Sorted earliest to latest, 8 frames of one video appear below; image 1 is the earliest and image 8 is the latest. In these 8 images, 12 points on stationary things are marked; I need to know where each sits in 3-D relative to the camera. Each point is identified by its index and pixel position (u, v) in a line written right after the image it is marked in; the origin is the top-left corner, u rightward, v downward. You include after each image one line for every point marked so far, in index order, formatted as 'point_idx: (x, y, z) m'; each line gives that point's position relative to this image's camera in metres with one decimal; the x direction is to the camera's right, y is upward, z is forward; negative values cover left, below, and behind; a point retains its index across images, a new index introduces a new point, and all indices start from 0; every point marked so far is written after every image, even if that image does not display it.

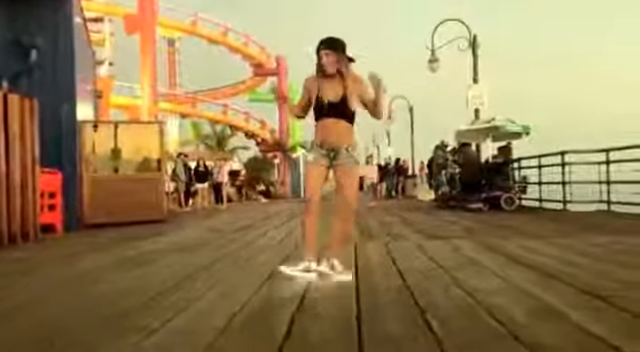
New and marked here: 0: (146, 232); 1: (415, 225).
0: (-5.0, -1.6, +13.0) m
1: (+3.0, -1.4, +13.0) m
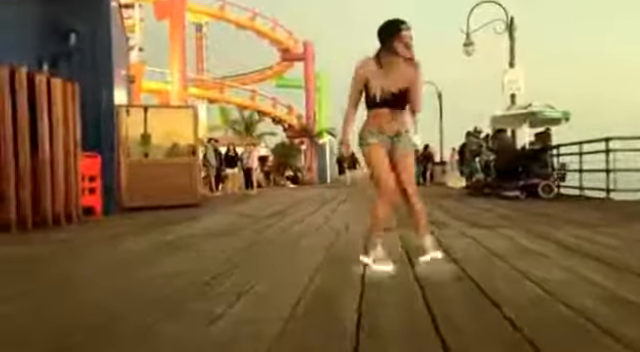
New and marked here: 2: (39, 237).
0: (-4.1, -1.2, +13.2) m
1: (+3.9, -1.1, +12.8) m
2: (-5.6, -1.2, +9.1) m
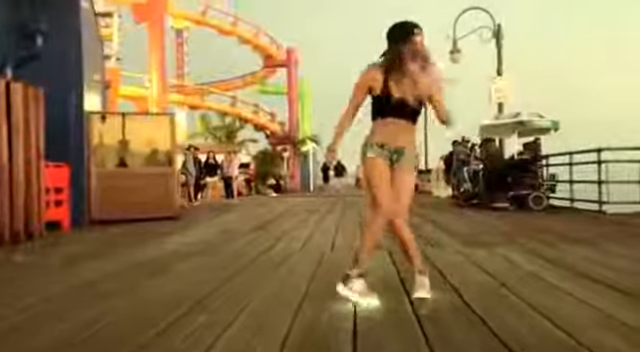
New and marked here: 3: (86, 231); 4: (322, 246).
0: (-4.5, -1.5, +12.4) m
1: (+3.5, -1.4, +12.3) m
2: (-5.9, -1.5, +8.2) m
3: (-6.2, -1.5, +11.8) m
4: (+0.1, -1.4, +9.1) m
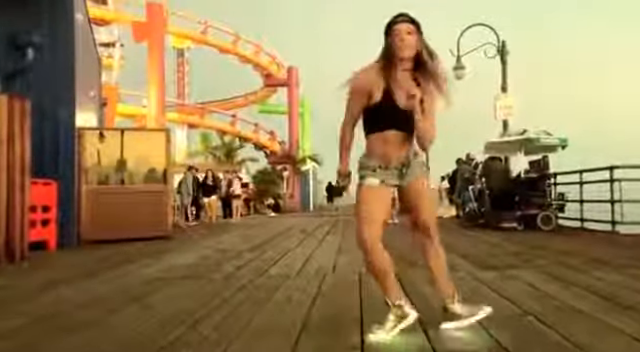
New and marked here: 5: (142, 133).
0: (-4.5, -2.0, +11.9) m
1: (+3.5, -1.8, +11.8) m
2: (-5.9, -1.8, +7.7) m
3: (-6.2, -1.9, +11.3) m
4: (+0.1, -1.7, +8.6) m
5: (-7.0, +1.7, +17.8) m
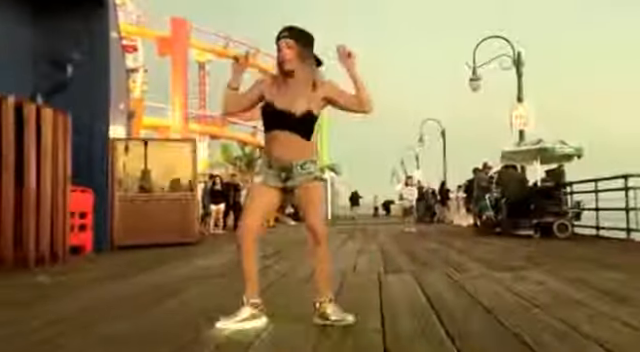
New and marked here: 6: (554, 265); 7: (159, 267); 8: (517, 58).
0: (-4.0, -2.2, +12.5) m
1: (+4.0, -2.1, +12.1) m
2: (-5.5, -1.9, +8.4) m
3: (-5.7, -2.1, +11.9) m
4: (+0.5, -1.9, +9.0) m
5: (-6.3, +1.3, +18.6) m
6: (+4.8, -1.9, +9.3) m
7: (-3.8, -2.1, +10.5) m
8: (+7.9, +4.7, +18.0) m
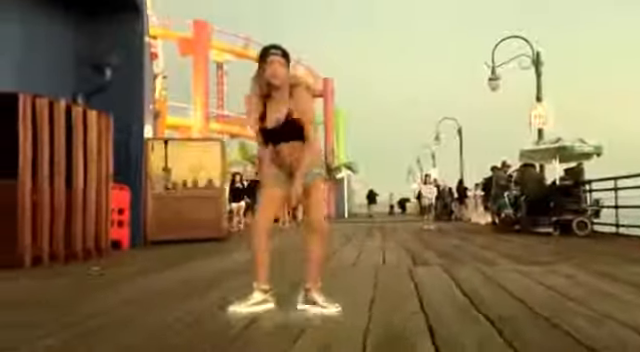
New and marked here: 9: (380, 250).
0: (-3.3, -2.1, +13.0) m
1: (+4.7, -2.0, +12.4) m
2: (-4.9, -1.8, +9.0) m
3: (-5.0, -2.1, +12.6) m
4: (+1.1, -1.8, +9.5) m
5: (-5.4, +1.4, +19.2) m
6: (+5.4, -1.8, +9.6) m
7: (-3.1, -2.1, +11.0) m
8: (+8.7, +4.8, +18.1) m
9: (+1.7, -2.1, +12.8) m
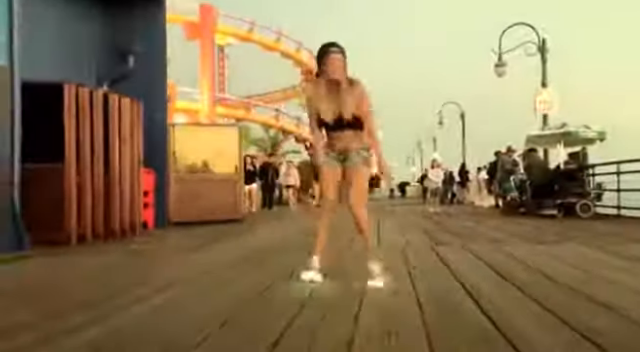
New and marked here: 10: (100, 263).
0: (-2.8, -1.7, +13.6) m
1: (+5.1, -1.6, +13.0) m
2: (-4.5, -1.5, +9.5) m
3: (-4.6, -1.6, +13.1) m
4: (+1.5, -1.5, +10.0) m
5: (-5.0, +2.1, +19.6) m
6: (+5.9, -1.5, +10.2) m
7: (-2.7, -1.7, +11.6) m
8: (+9.1, +5.4, +18.5) m
9: (+2.1, -1.6, +13.3) m
10: (-3.8, -1.5, +7.8) m
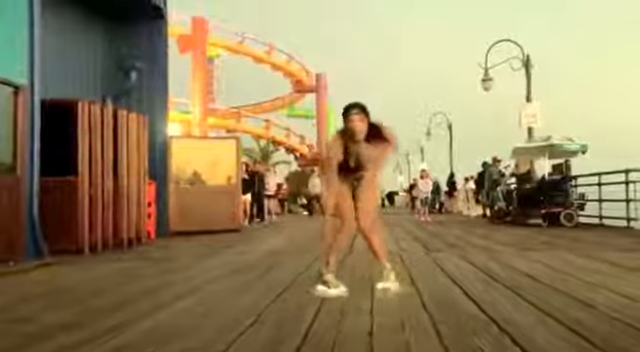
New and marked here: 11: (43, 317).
0: (-3.0, -2.0, +13.9) m
1: (+5.0, -1.9, +13.5) m
2: (-4.5, -1.8, +9.7) m
3: (-4.7, -1.9, +13.3) m
4: (+1.5, -1.8, +10.5) m
5: (-5.3, +1.6, +19.9) m
6: (+5.8, -1.8, +10.7) m
7: (-2.8, -2.0, +11.9) m
8: (+8.8, +5.0, +19.3) m
9: (+2.0, -2.0, +13.8) m
10: (-3.8, -1.7, +8.1) m
11: (-3.0, -1.6, +4.9) m
